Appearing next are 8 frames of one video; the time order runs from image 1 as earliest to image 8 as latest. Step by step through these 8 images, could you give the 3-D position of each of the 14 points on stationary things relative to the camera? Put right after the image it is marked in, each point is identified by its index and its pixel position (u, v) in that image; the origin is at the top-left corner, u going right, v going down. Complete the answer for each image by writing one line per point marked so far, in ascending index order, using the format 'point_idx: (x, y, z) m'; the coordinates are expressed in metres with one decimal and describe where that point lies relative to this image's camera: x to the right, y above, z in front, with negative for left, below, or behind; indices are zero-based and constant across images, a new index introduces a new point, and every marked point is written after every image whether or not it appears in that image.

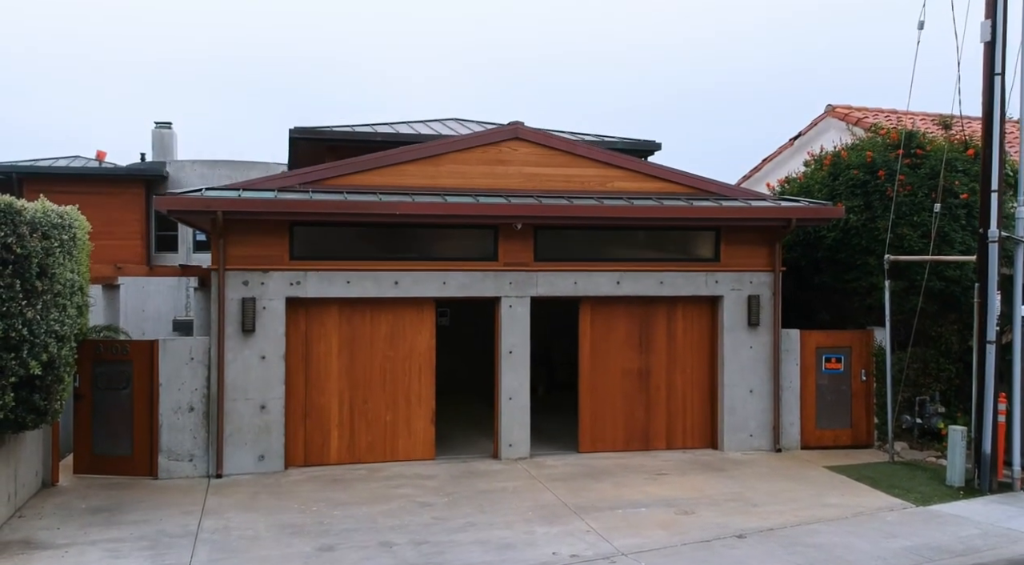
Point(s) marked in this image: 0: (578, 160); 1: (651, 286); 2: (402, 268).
0: (+0.8, +1.5, +11.9) m
1: (+1.8, 0.0, +11.9) m
2: (-1.3, +0.2, +11.2) m
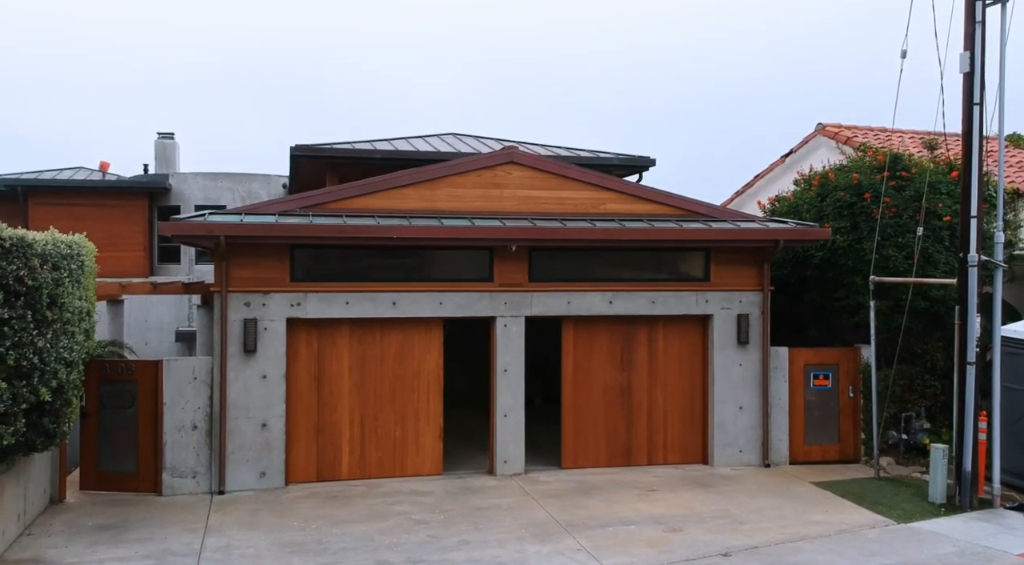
0: (+0.8, +1.3, +12.2) m
1: (+1.7, -0.3, +12.2) m
2: (-1.4, -0.1, +11.5) m
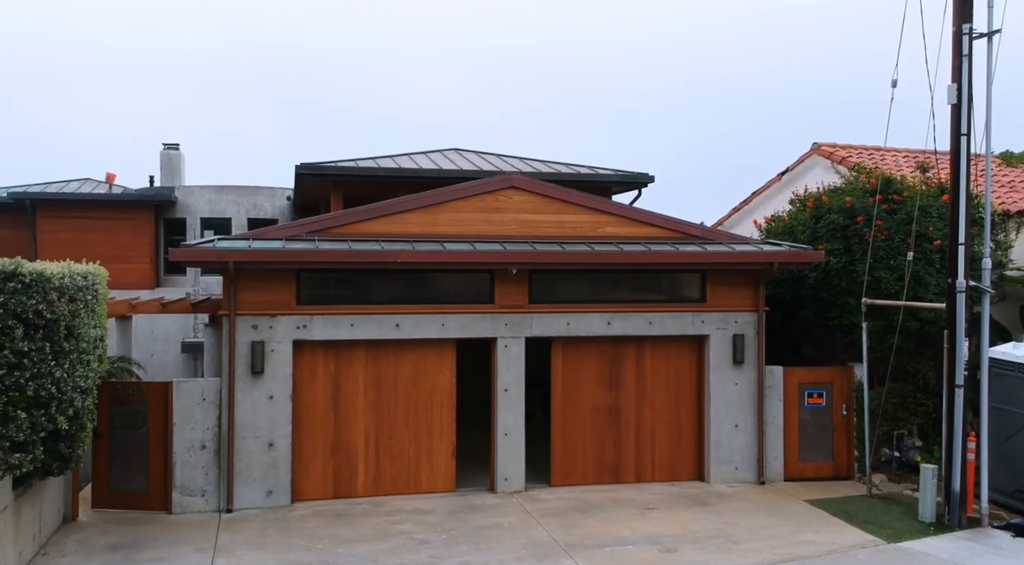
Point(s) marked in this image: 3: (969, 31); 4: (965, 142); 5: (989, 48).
0: (+0.8, +1.0, +12.5) m
1: (+1.7, -0.6, +12.5) m
2: (-1.4, -0.3, +11.8) m
3: (+5.0, +2.7, +10.3) m
4: (+5.0, +1.5, +10.5) m
5: (+5.2, +2.6, +10.4) m
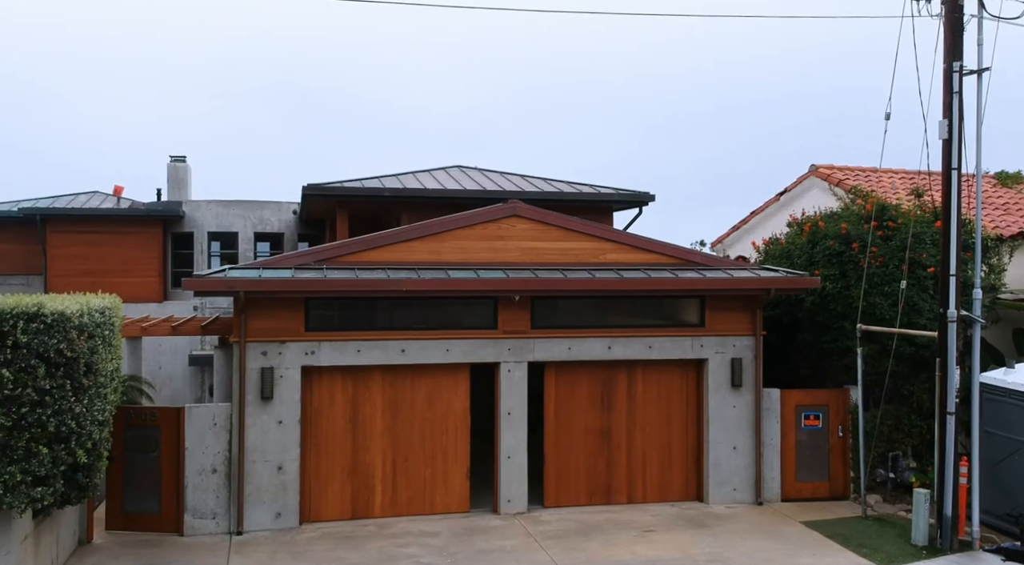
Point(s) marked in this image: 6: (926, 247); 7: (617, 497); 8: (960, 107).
0: (+0.8, +0.6, +12.8) m
1: (+1.7, -0.9, +12.8) m
2: (-1.3, -0.7, +12.1) m
3: (+5.0, +2.4, +10.6) m
4: (+5.1, +1.2, +10.7) m
5: (+5.3, +2.2, +10.6) m
6: (+5.6, +0.5, +12.7) m
7: (+1.4, -2.9, +12.8) m
8: (+5.1, +2.0, +10.7) m
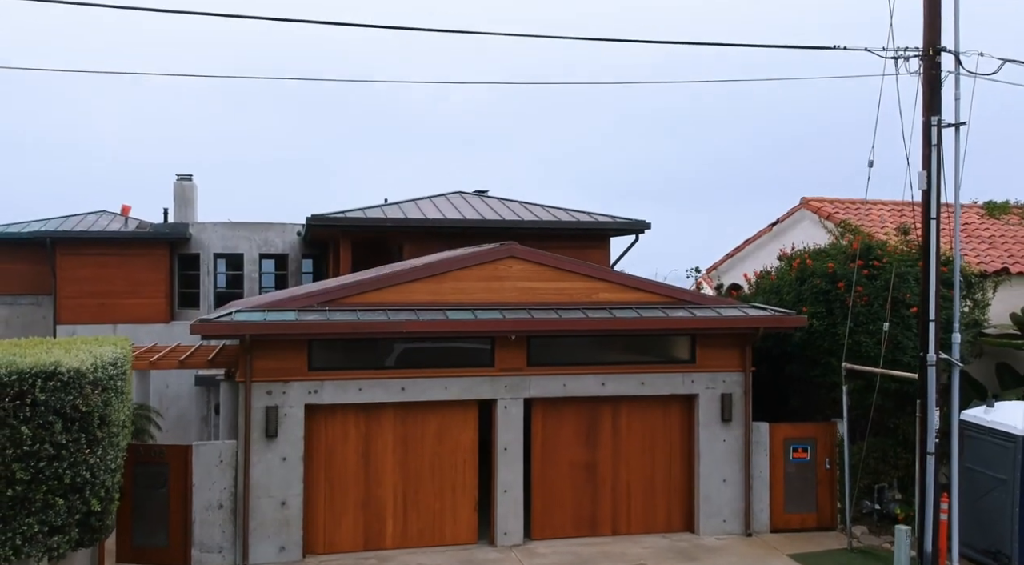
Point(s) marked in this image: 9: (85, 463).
0: (+0.8, +0.1, +13.3) m
1: (+1.7, -1.5, +13.2) m
2: (-1.4, -1.2, +12.6) m
3: (+5.0, +1.9, +11.0) m
4: (+5.0, +0.7, +11.1) m
5: (+5.2, +1.7, +11.0) m
6: (+5.5, -0.1, +13.1) m
7: (+1.4, -3.5, +13.3) m
8: (+5.0, +1.4, +11.1) m
9: (-3.9, -1.7, +8.7) m
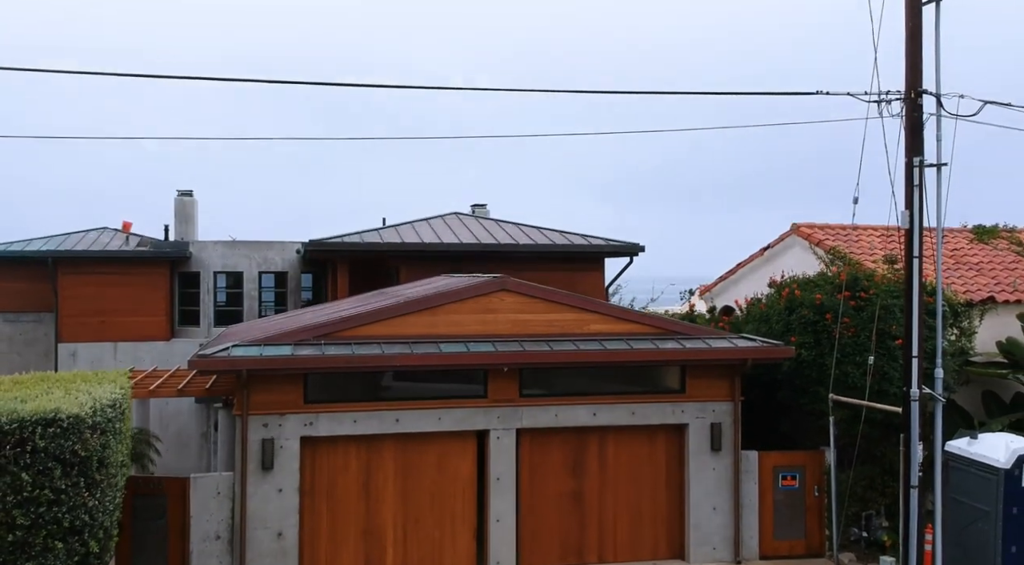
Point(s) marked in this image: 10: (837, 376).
0: (+0.6, -0.3, +13.5) m
1: (+1.6, -1.9, +13.4) m
2: (-1.5, -1.7, +12.8) m
3: (+4.8, +1.4, +11.2) m
4: (+4.9, +0.2, +11.4) m
5: (+5.1, +1.3, +11.3) m
6: (+5.4, -0.5, +13.3) m
7: (+1.3, -3.9, +13.5) m
8: (+4.9, +1.0, +11.3) m
9: (-4.0, -2.1, +8.9) m
10: (+4.6, -1.3, +13.3) m
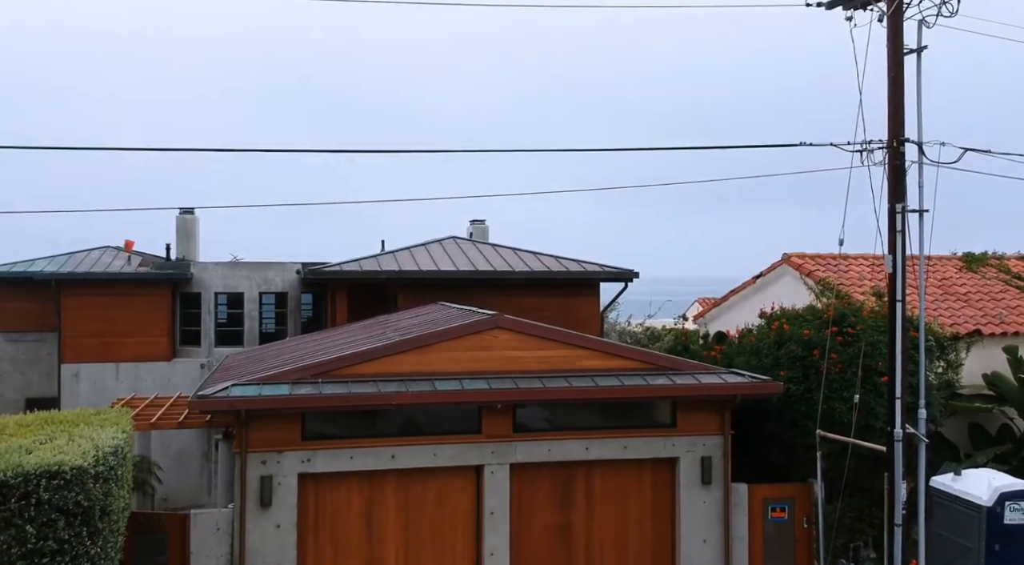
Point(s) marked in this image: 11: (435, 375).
0: (+0.6, -0.9, +13.7) m
1: (+1.5, -2.4, +13.7) m
2: (-1.6, -2.2, +13.1) m
3: (+4.7, +0.9, +11.5) m
4: (+4.8, -0.3, +11.6) m
5: (+5.0, +0.7, +11.5) m
6: (+5.3, -1.0, +13.5) m
7: (+1.2, -4.4, +13.7) m
8: (+4.8, +0.5, +11.5) m
9: (-4.1, -2.6, +9.2) m
10: (+4.5, -1.8, +13.6) m
11: (-1.1, -1.3, +13.3) m
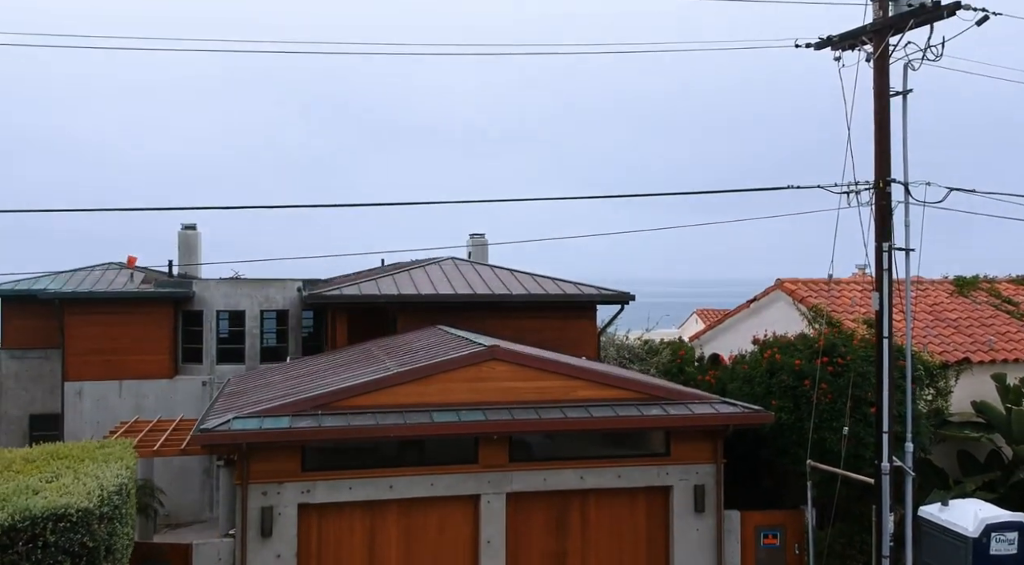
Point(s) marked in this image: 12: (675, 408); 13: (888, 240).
0: (+0.5, -1.4, +14.0) m
1: (+1.4, -2.9, +13.9) m
2: (-1.6, -2.7, +13.3) m
3: (+4.7, +0.4, +11.7) m
4: (+4.7, -0.8, +11.9) m
5: (+4.9, +0.3, +11.8) m
6: (+5.3, -1.5, +13.8) m
7: (+1.1, -4.9, +14.0) m
8: (+4.7, 0.0, +11.8) m
9: (-4.2, -3.1, +9.4) m
10: (+4.5, -2.3, +13.8) m
11: (-1.2, -1.8, +13.6) m
12: (+2.4, -1.9, +14.0) m
13: (+4.7, +0.5, +11.7) m
